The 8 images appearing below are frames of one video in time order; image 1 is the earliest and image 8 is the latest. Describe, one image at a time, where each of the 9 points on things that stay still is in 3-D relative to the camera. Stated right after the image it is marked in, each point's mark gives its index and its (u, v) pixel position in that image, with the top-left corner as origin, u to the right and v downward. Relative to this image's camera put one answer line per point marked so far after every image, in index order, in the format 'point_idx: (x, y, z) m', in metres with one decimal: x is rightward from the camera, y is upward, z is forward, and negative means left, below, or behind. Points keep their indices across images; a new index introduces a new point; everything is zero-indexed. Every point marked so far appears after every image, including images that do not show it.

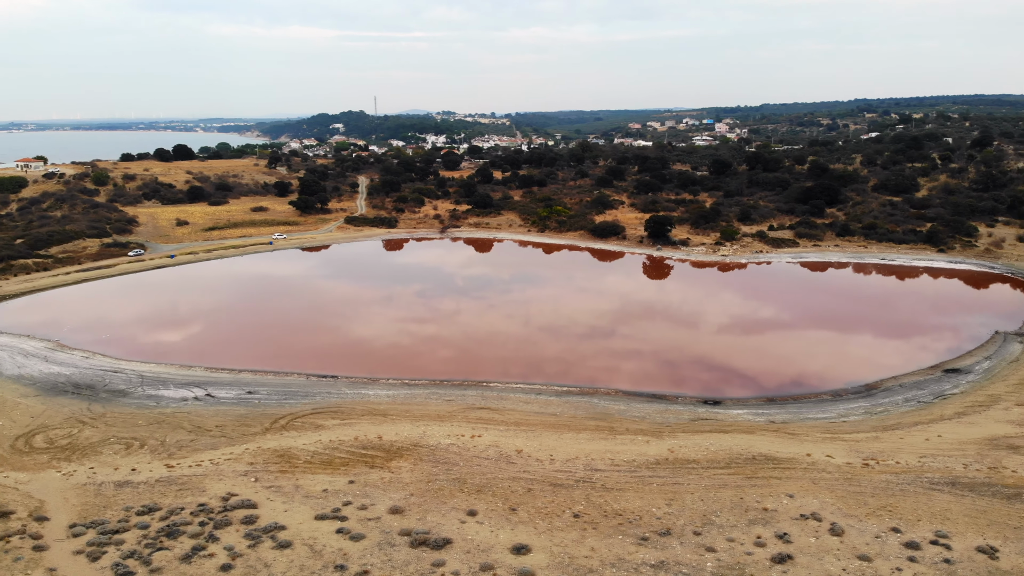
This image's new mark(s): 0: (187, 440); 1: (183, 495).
0: (-6.2, -2.9, +15.6) m
1: (-5.3, -3.3, +13.1) m
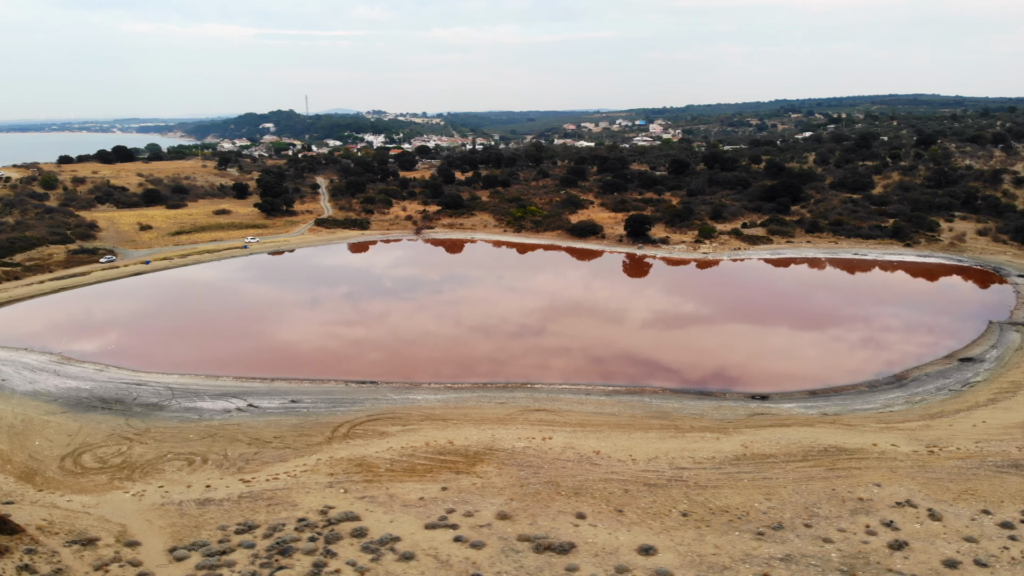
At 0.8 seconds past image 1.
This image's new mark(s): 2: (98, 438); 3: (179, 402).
0: (-4.8, -3.0, +15.0) m
1: (-3.7, -3.4, +12.6) m
2: (-7.9, -2.9, +15.6) m
3: (-7.2, -2.5, +17.8) m
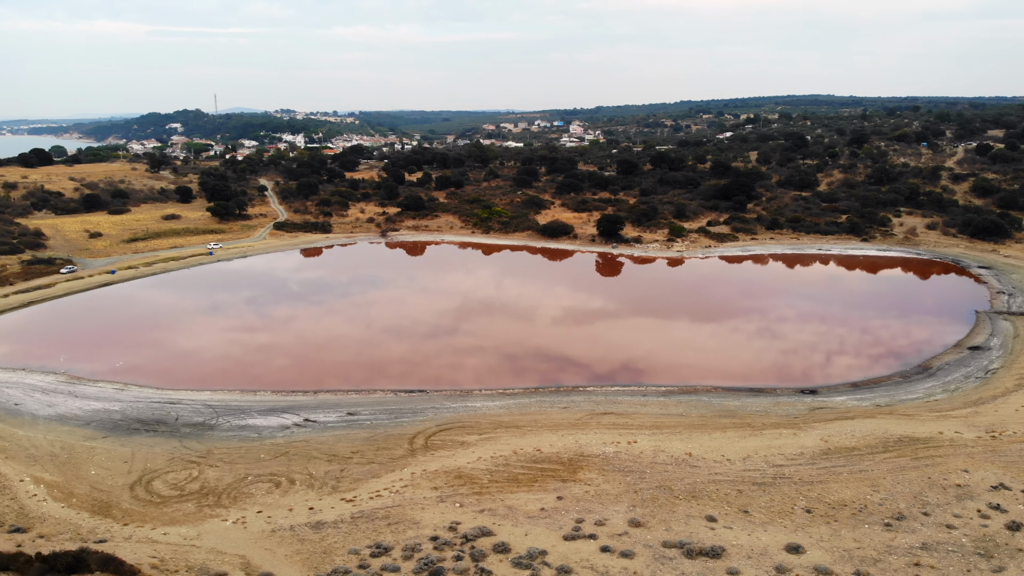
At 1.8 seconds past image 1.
0: (-3.0, -3.2, +14.3) m
1: (-1.7, -3.6, +12.0) m
2: (-6.3, -3.2, +14.5) m
3: (-5.8, -2.7, +16.8) m
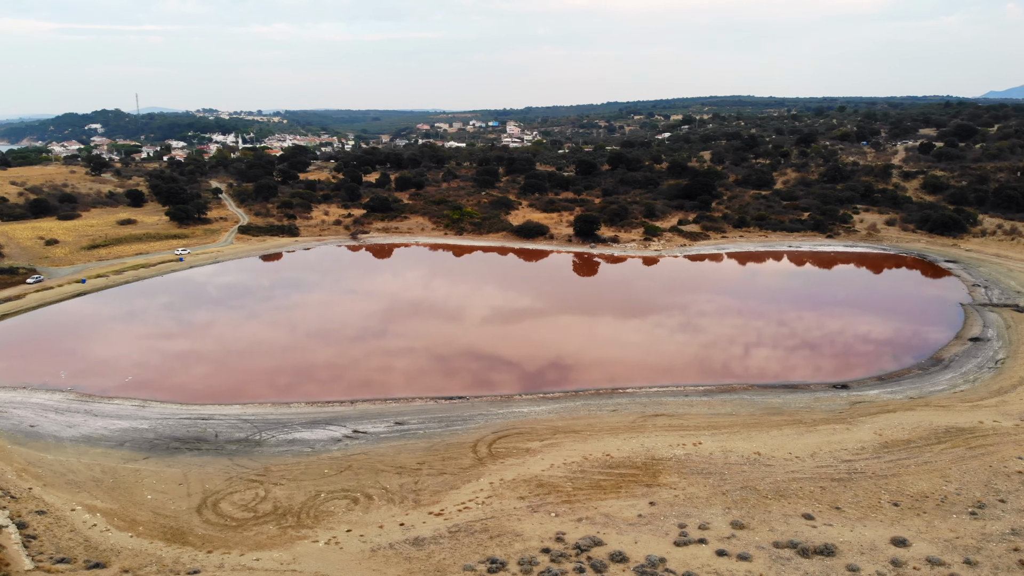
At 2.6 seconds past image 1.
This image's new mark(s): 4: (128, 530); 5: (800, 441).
0: (-1.7, -3.3, +13.8) m
1: (-0.1, -3.7, +11.7) m
2: (-4.9, -3.4, +13.8) m
3: (-4.7, -2.9, +16.0) m
4: (-5.8, -3.7, +12.3) m
5: (+5.5, -2.9, +15.6) m
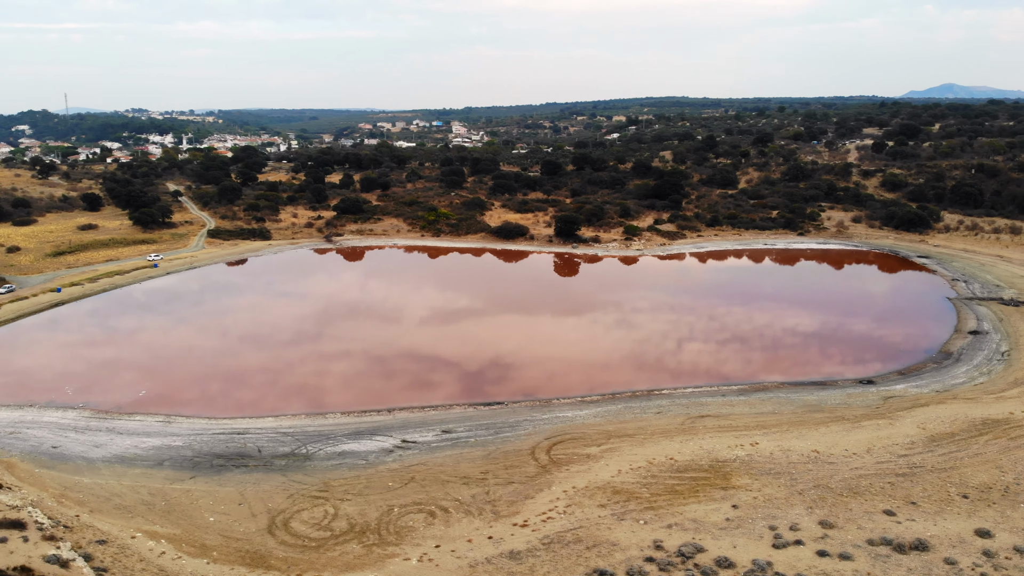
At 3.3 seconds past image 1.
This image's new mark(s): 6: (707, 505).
0: (-0.4, -3.4, +13.4) m
1: (+1.3, -3.7, +11.5) m
2: (-3.7, -3.5, +13.1) m
3: (-3.6, -3.0, +15.4) m
4: (-4.4, -3.8, +11.6) m
5: (+6.6, -2.9, +15.8) m
6: (+3.1, -3.4, +12.9) m
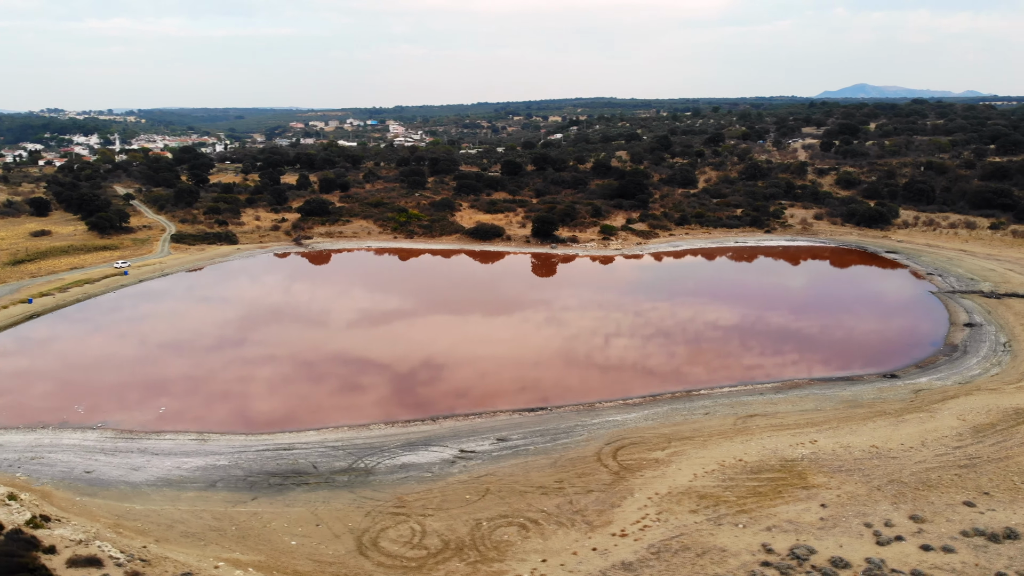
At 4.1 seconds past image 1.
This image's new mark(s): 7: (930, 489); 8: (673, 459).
0: (+0.9, -3.5, +13.1) m
1: (+2.9, -3.8, +11.3) m
2: (-2.3, -3.6, +12.5) m
3: (-2.4, -3.2, +14.8) m
4: (-2.9, -4.0, +10.9) m
5: (+7.7, -2.8, +16.1) m
6: (+4.5, -3.5, +12.9) m
7: (+6.9, -3.3, +13.5) m
8: (+2.9, -3.1, +14.7) m
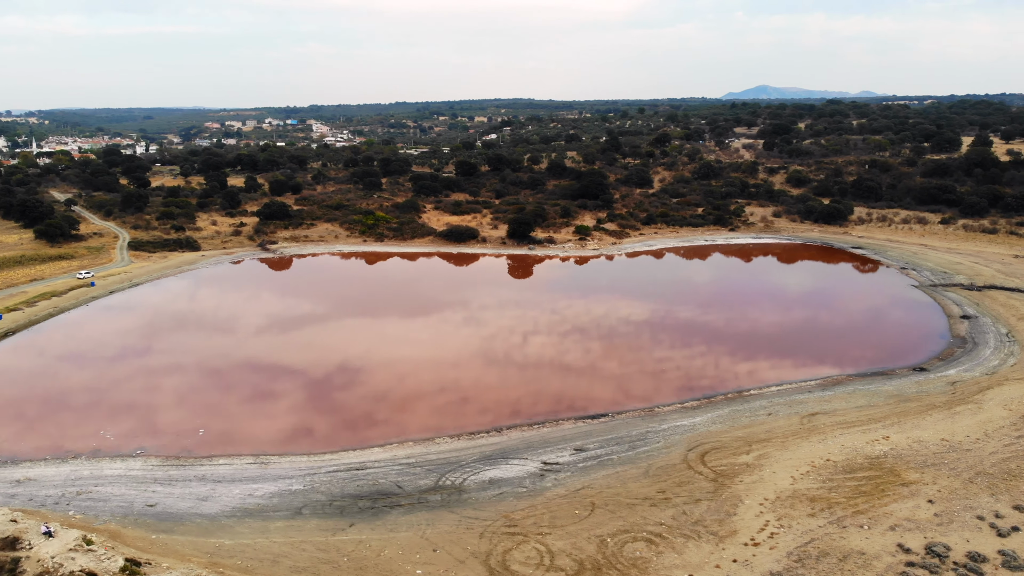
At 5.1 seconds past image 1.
0: (+2.7, -3.6, +12.8) m
1: (+4.8, -3.8, +11.2) m
2: (-0.4, -3.8, +11.9) m
3: (-0.8, -3.3, +14.1) m
4: (-0.8, -4.1, +10.2) m
5: (+9.1, -2.8, +16.5) m
6: (+6.3, -3.4, +13.0) m
7: (+8.6, -3.3, +13.9) m
8: (+4.5, -3.1, +14.6) m
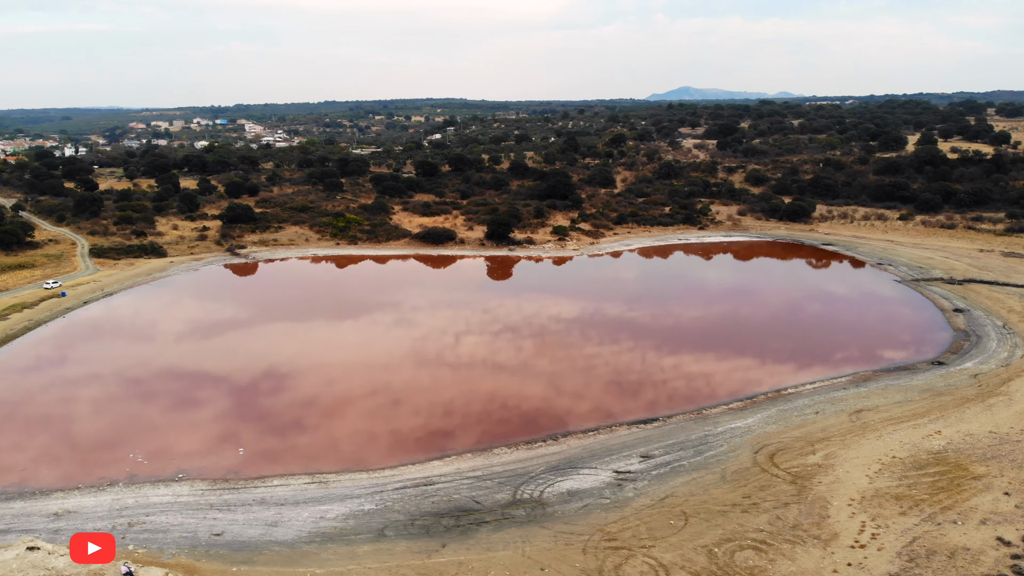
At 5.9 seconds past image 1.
0: (+4.1, -3.6, +12.6) m
1: (+6.4, -3.8, +11.3) m
2: (+1.1, -3.9, +11.4) m
3: (+0.5, -3.4, +13.6) m
4: (+0.9, -4.2, +9.8) m
5: (+10.1, -2.7, +16.9) m
6: (+7.6, -3.4, +13.2) m
7: (+9.9, -3.2, +14.2) m
8: (+5.7, -3.1, +14.6) m
